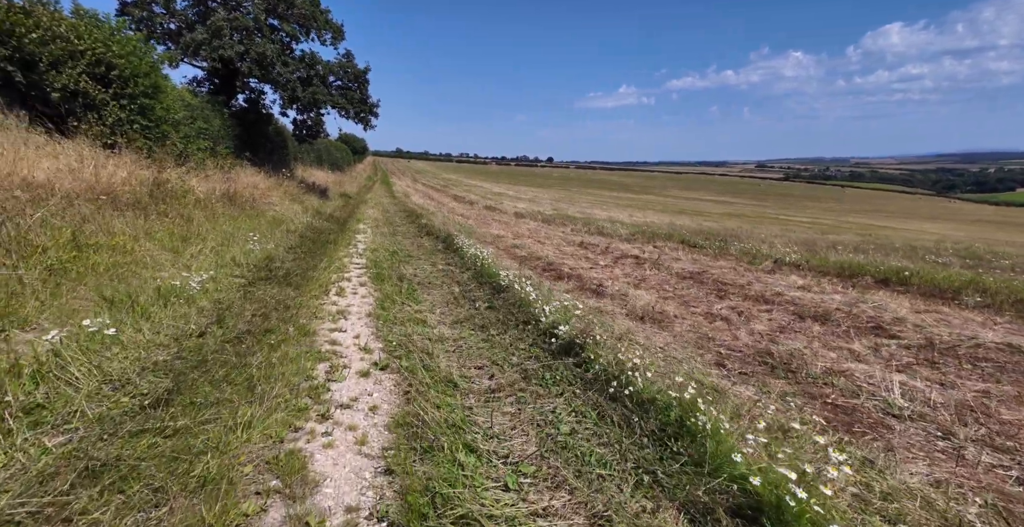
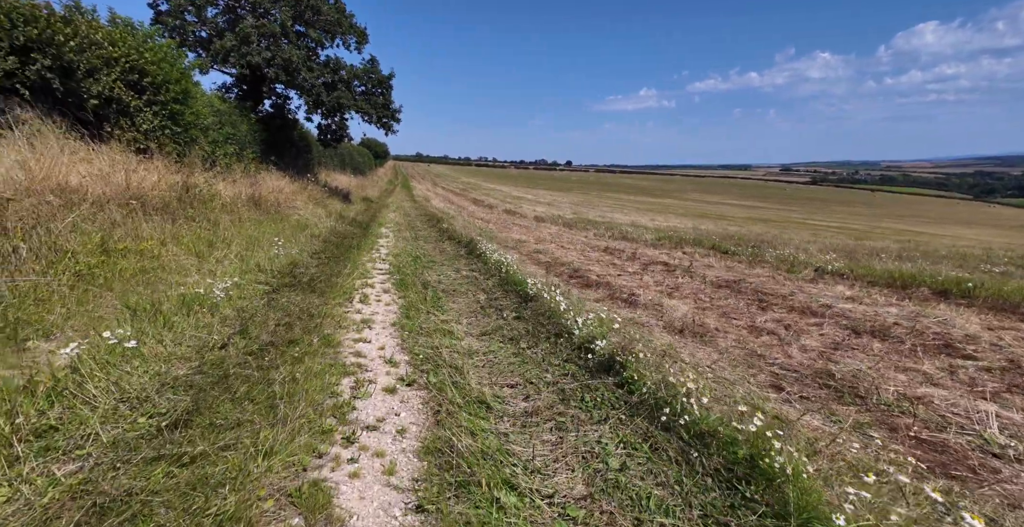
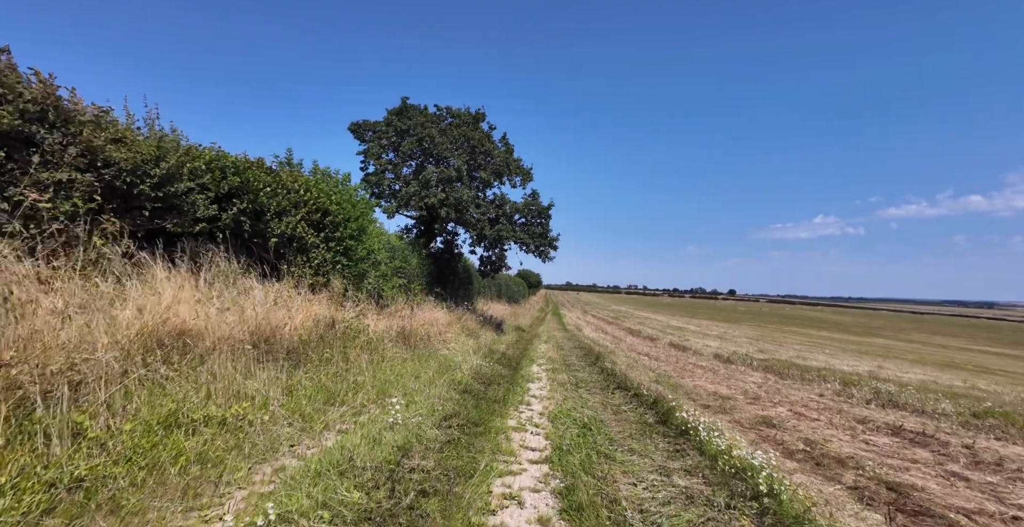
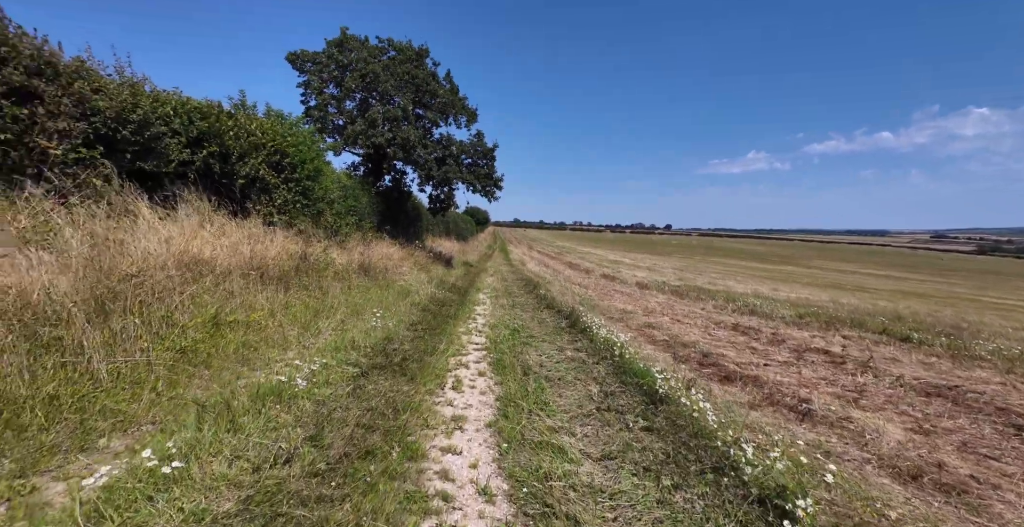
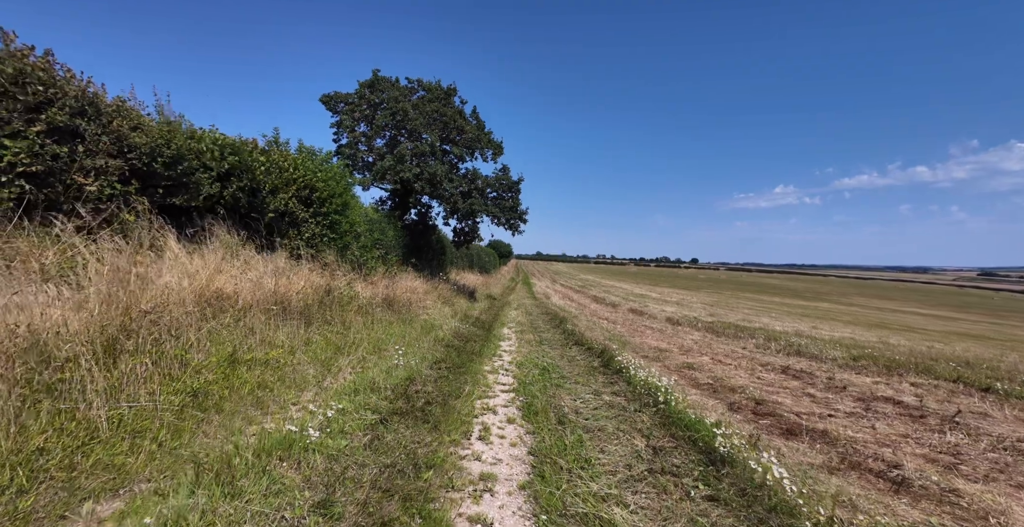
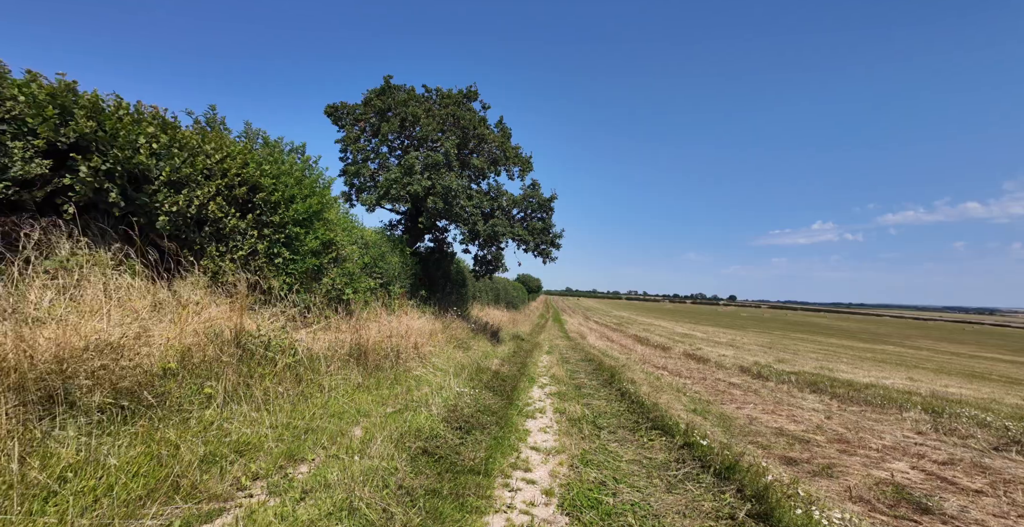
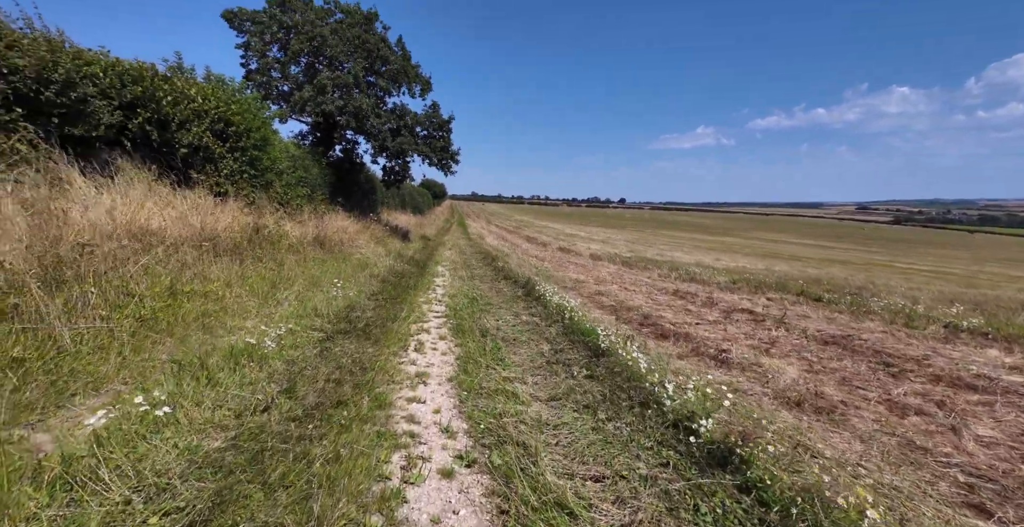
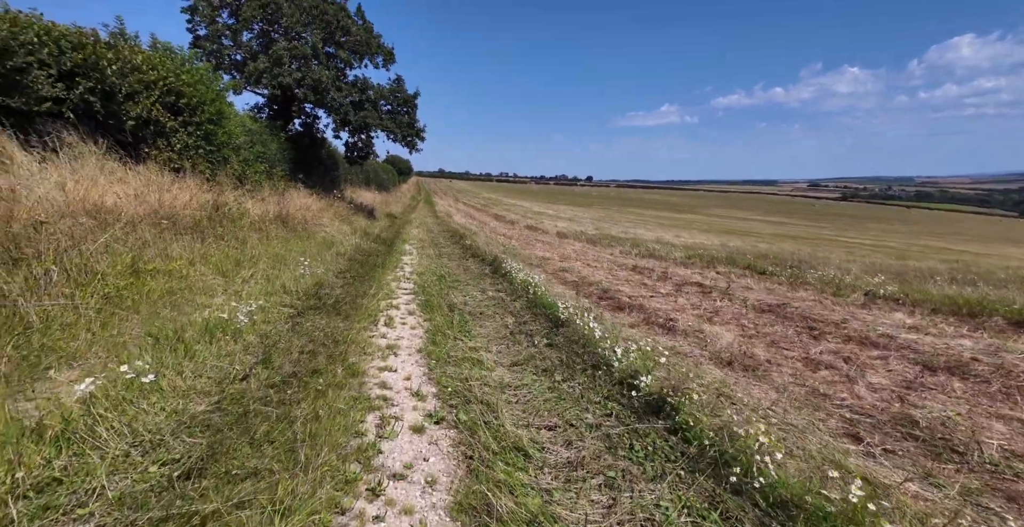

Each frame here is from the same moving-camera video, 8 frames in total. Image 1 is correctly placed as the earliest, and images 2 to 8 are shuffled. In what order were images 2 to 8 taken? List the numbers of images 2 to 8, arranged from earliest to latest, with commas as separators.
2, 8, 7, 4, 5, 3, 6
